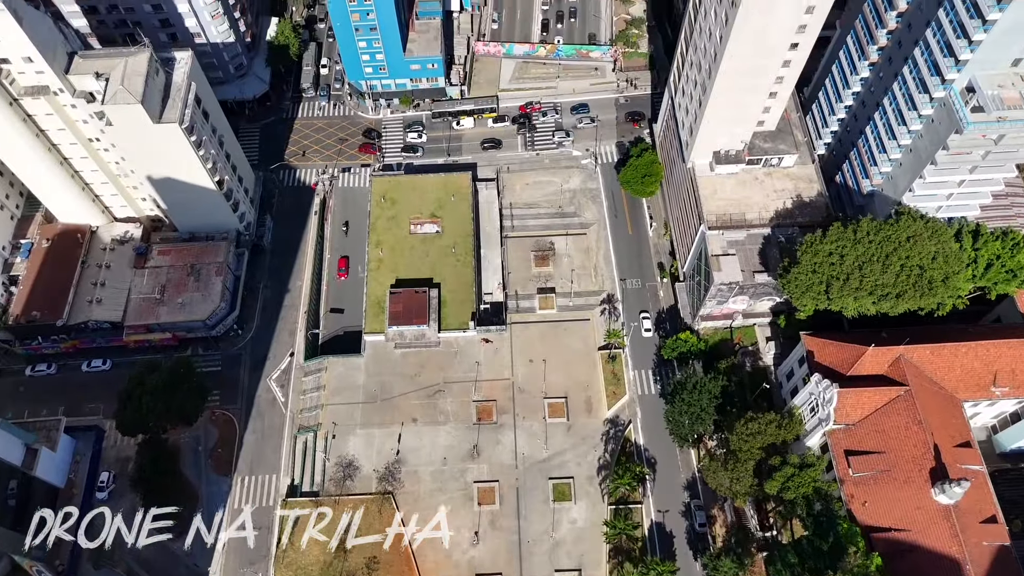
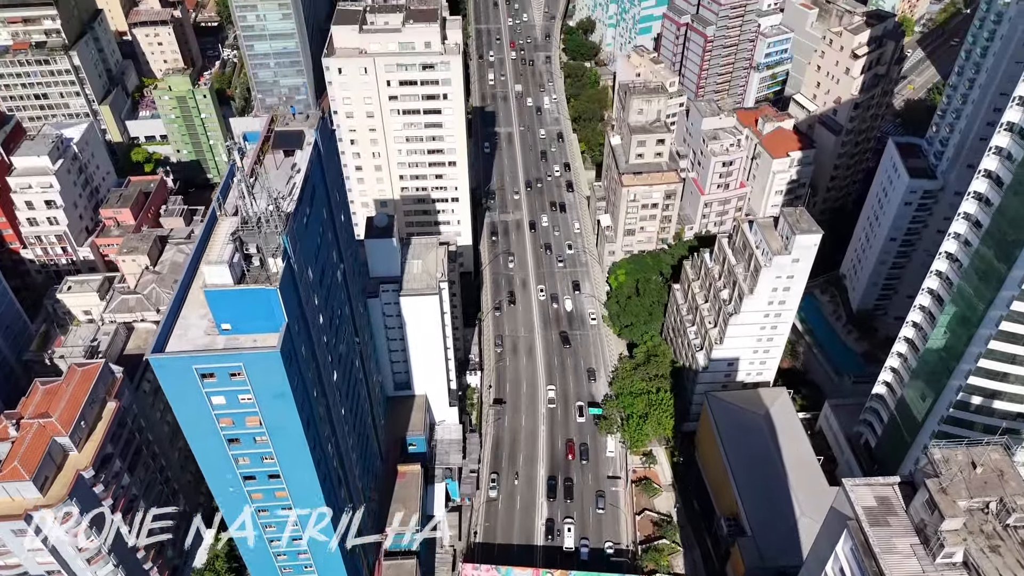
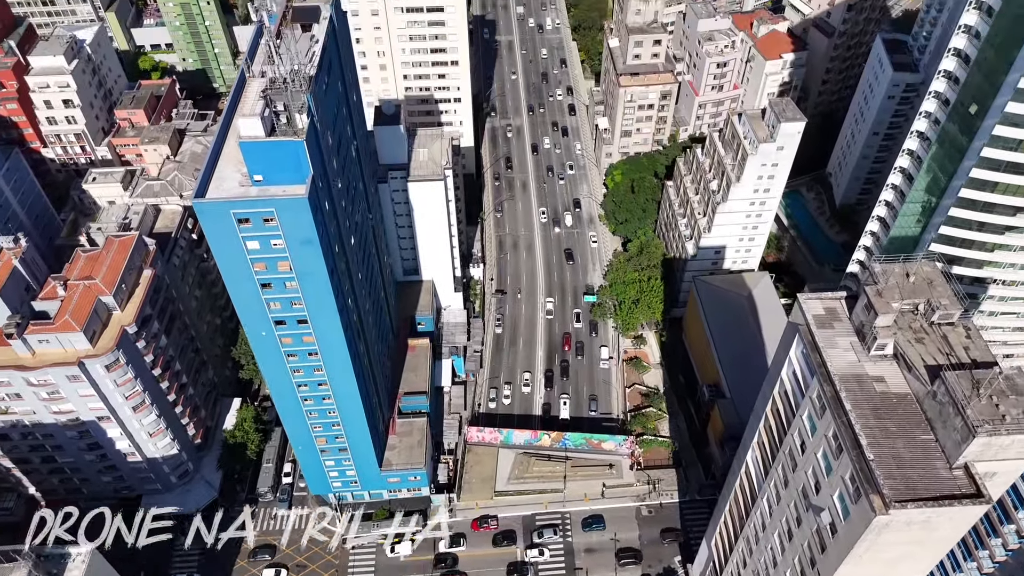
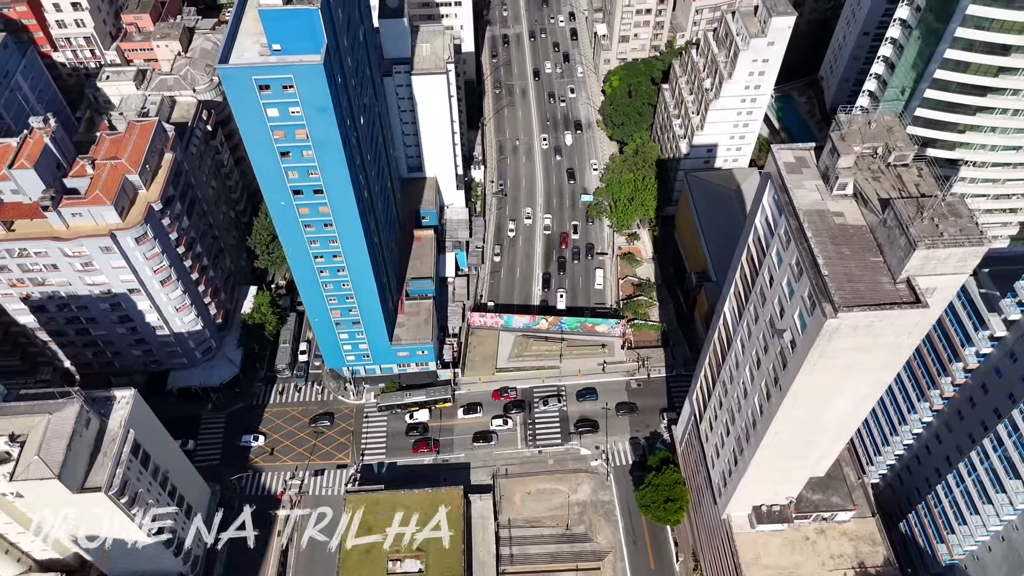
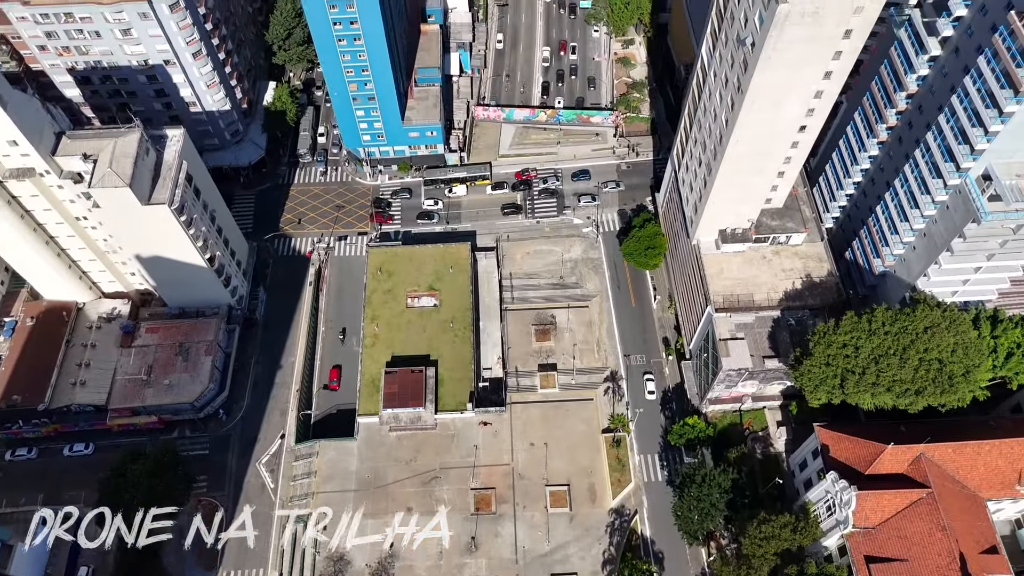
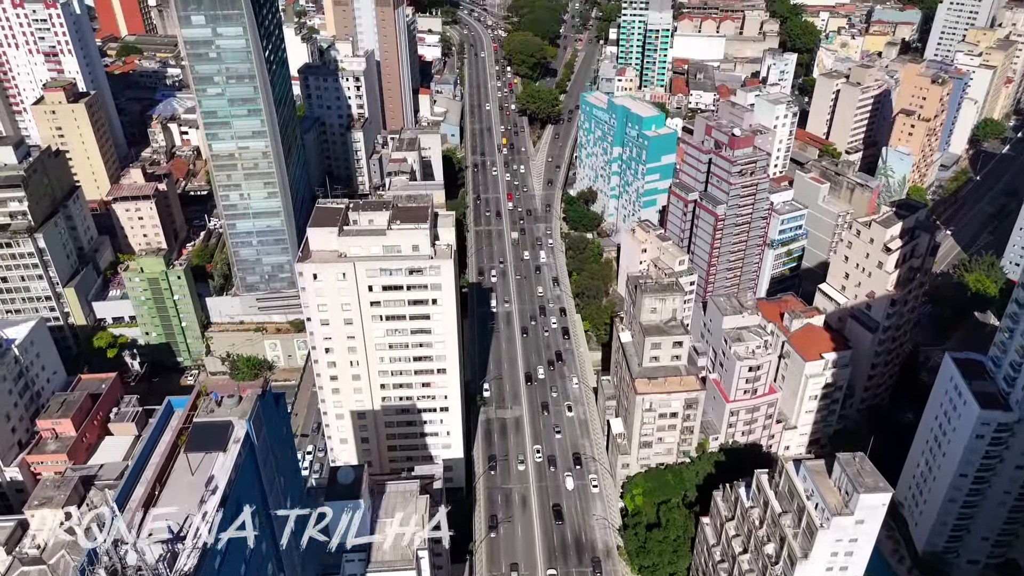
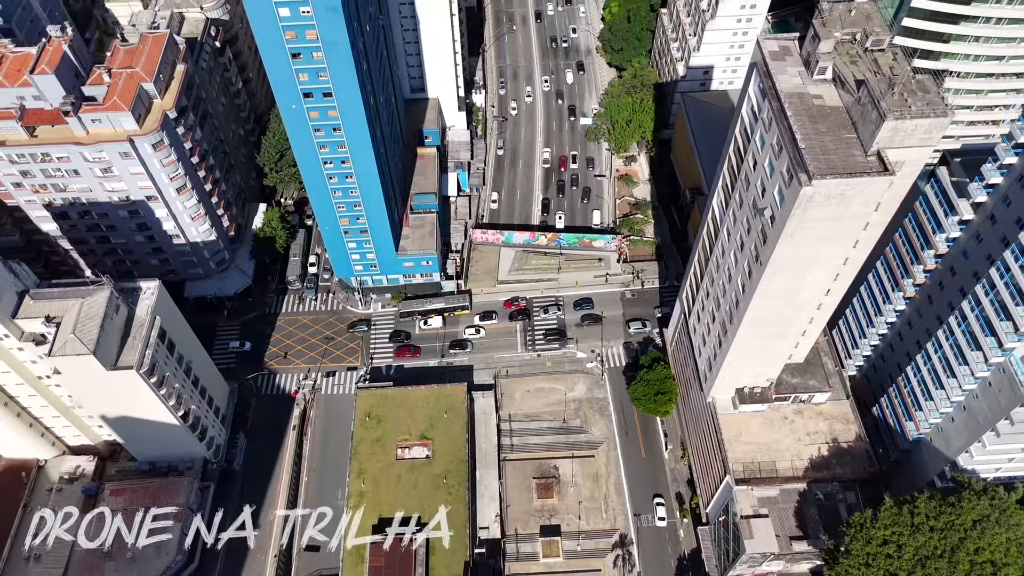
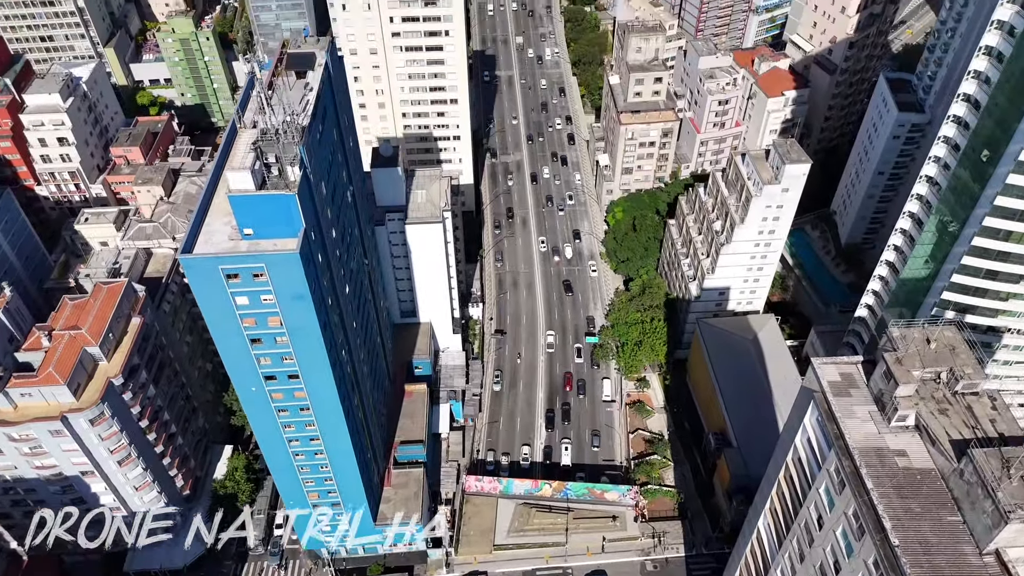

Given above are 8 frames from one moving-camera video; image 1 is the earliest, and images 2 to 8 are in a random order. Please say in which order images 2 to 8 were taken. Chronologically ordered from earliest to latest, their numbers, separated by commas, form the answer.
5, 7, 4, 3, 8, 2, 6
